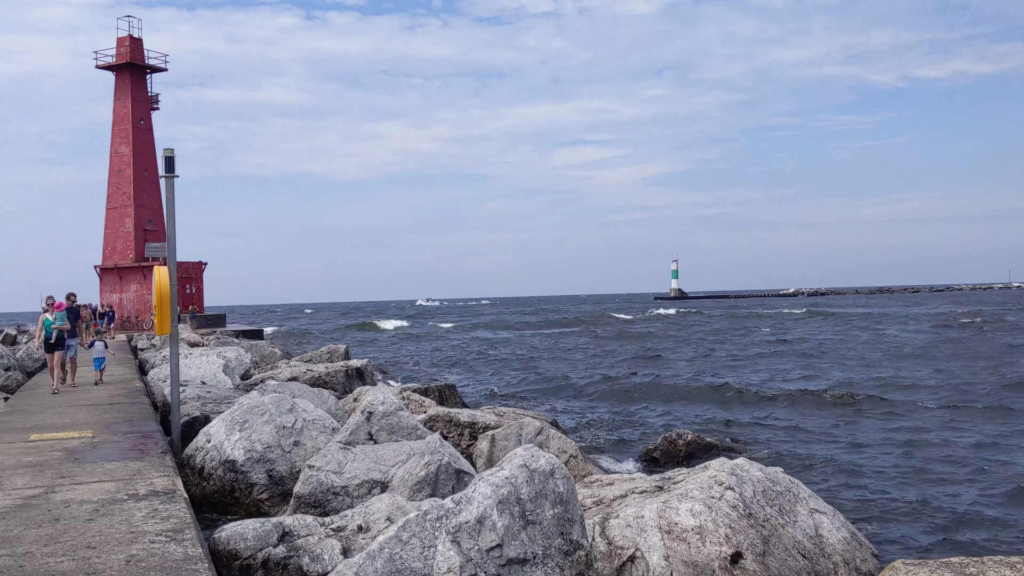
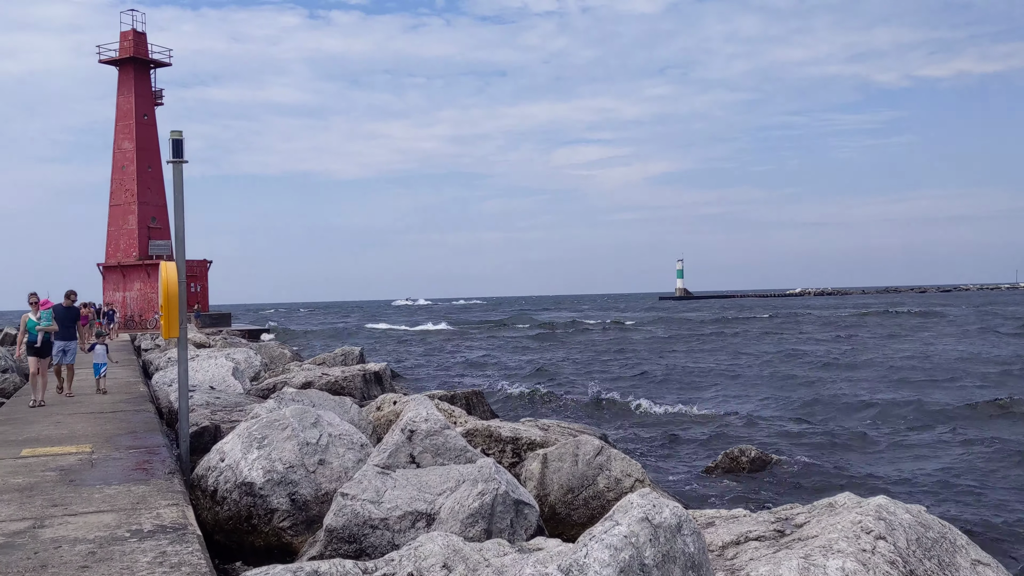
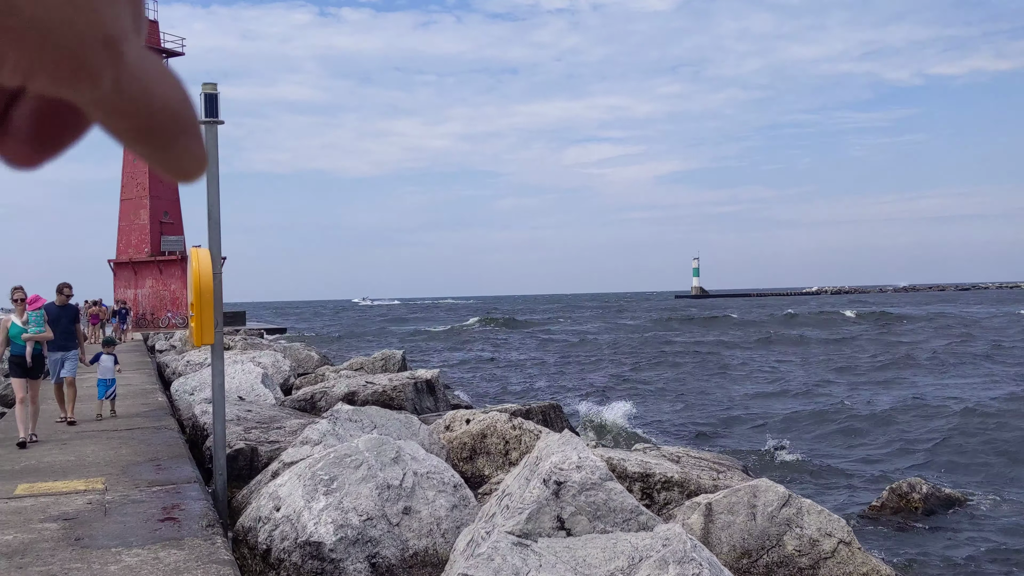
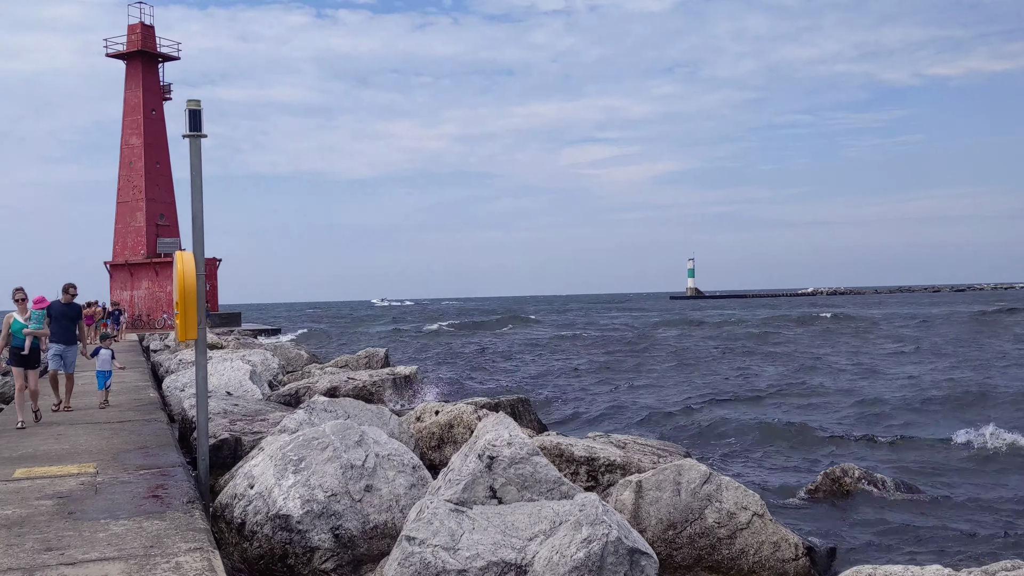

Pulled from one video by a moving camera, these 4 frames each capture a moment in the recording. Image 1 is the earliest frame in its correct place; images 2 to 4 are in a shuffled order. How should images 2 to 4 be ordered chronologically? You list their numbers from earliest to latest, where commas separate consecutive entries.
2, 4, 3
